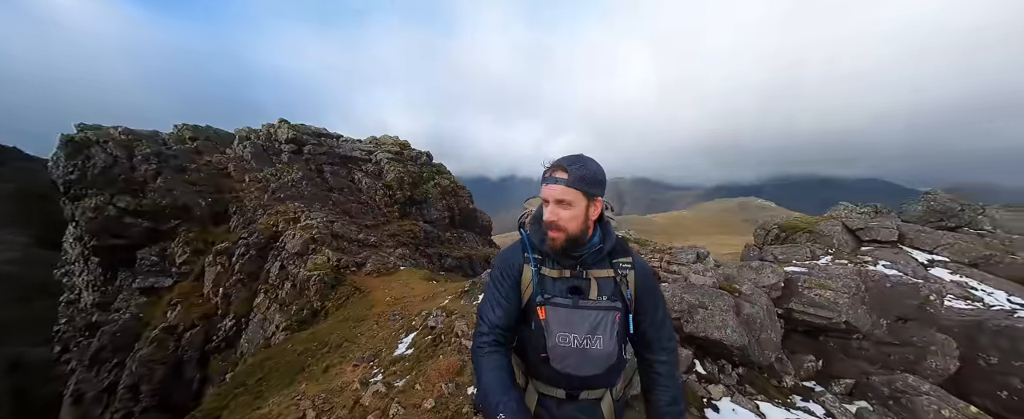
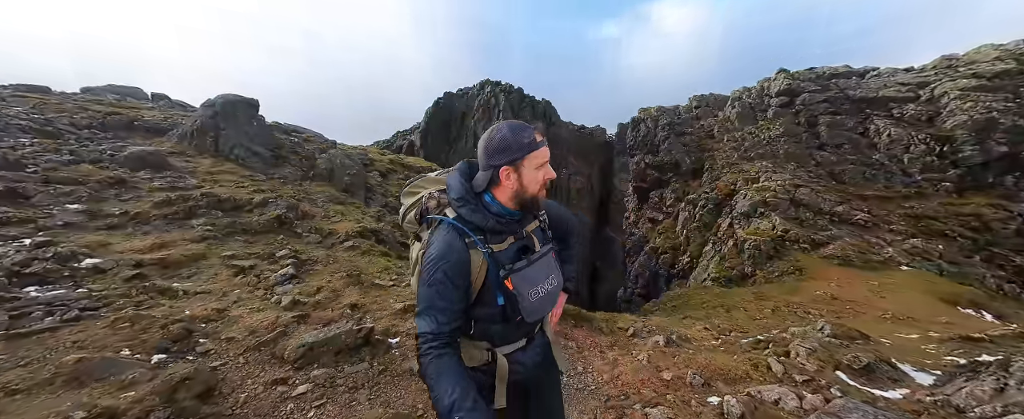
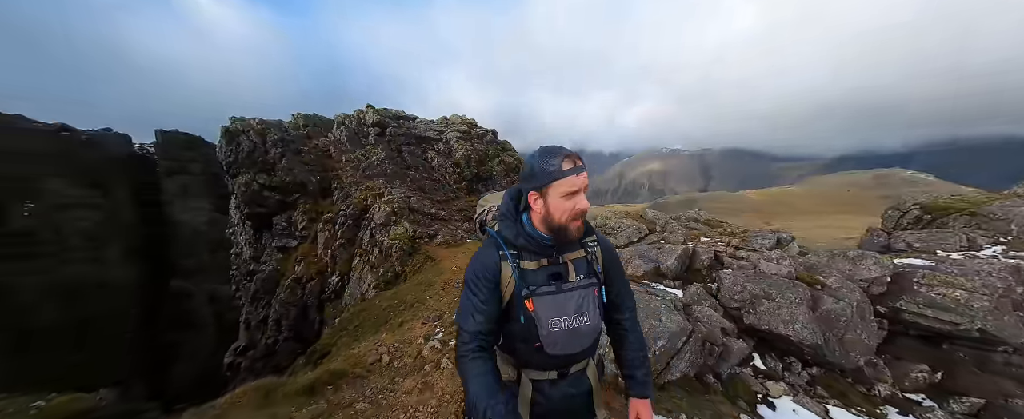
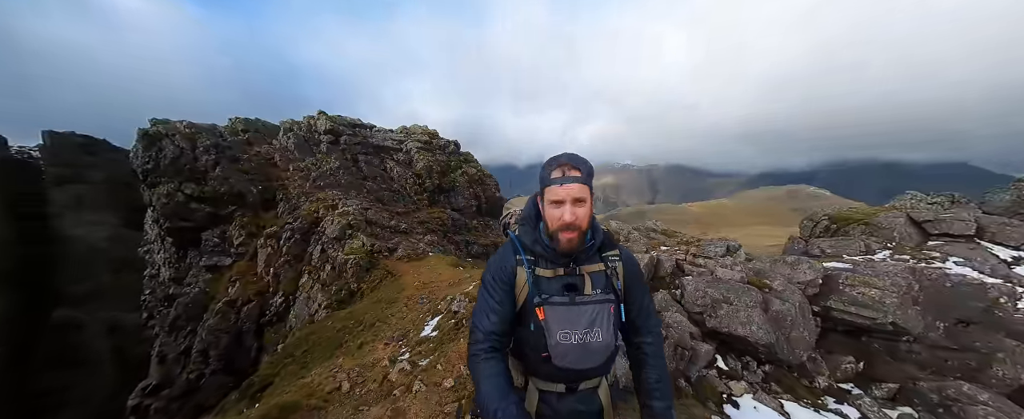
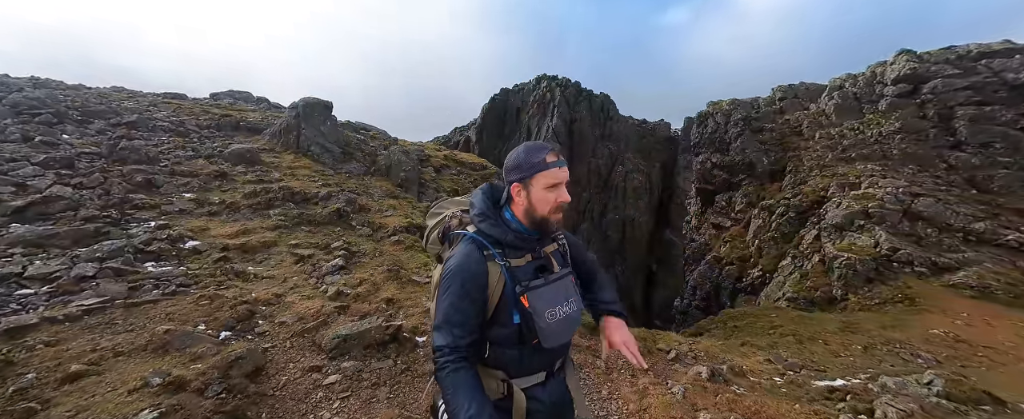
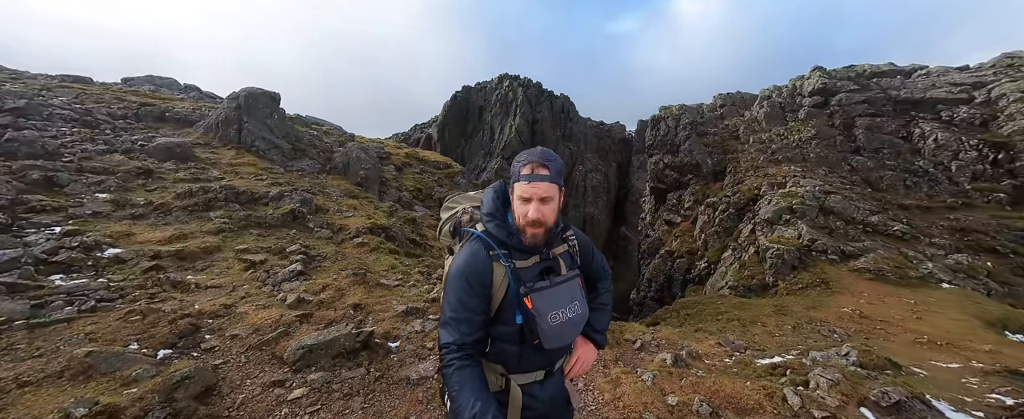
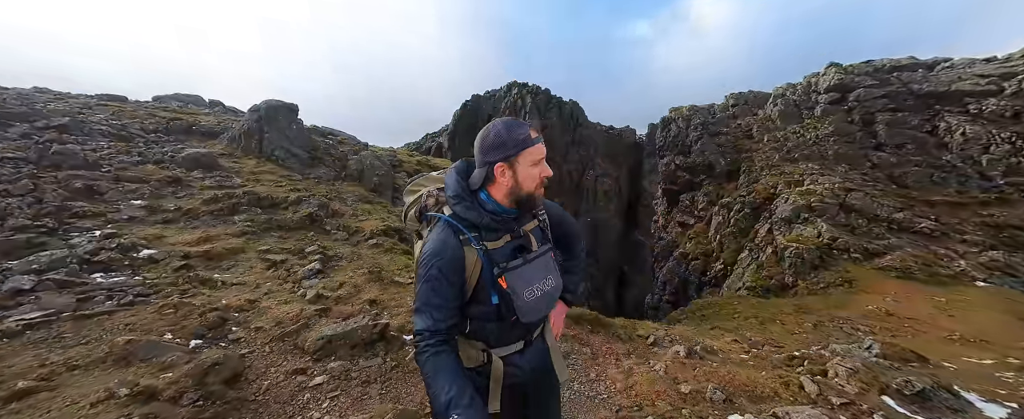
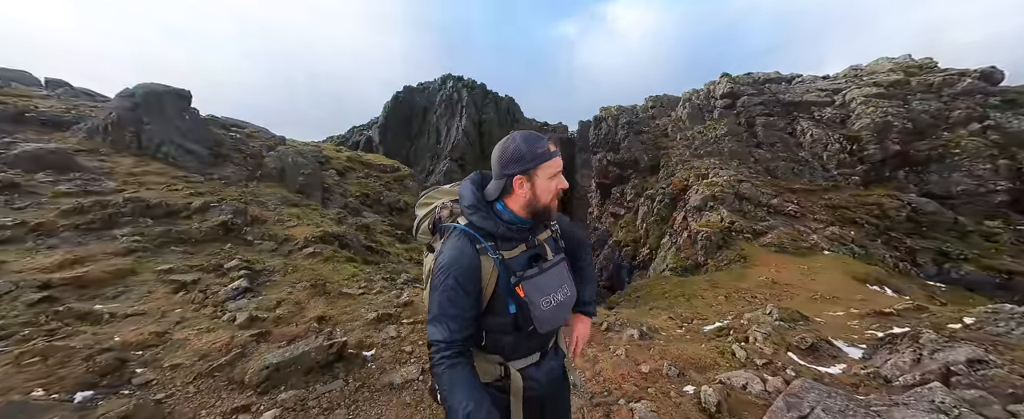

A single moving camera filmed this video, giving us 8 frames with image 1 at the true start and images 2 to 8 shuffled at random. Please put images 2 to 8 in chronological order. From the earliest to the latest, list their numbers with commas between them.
4, 3, 8, 2, 7, 5, 6
